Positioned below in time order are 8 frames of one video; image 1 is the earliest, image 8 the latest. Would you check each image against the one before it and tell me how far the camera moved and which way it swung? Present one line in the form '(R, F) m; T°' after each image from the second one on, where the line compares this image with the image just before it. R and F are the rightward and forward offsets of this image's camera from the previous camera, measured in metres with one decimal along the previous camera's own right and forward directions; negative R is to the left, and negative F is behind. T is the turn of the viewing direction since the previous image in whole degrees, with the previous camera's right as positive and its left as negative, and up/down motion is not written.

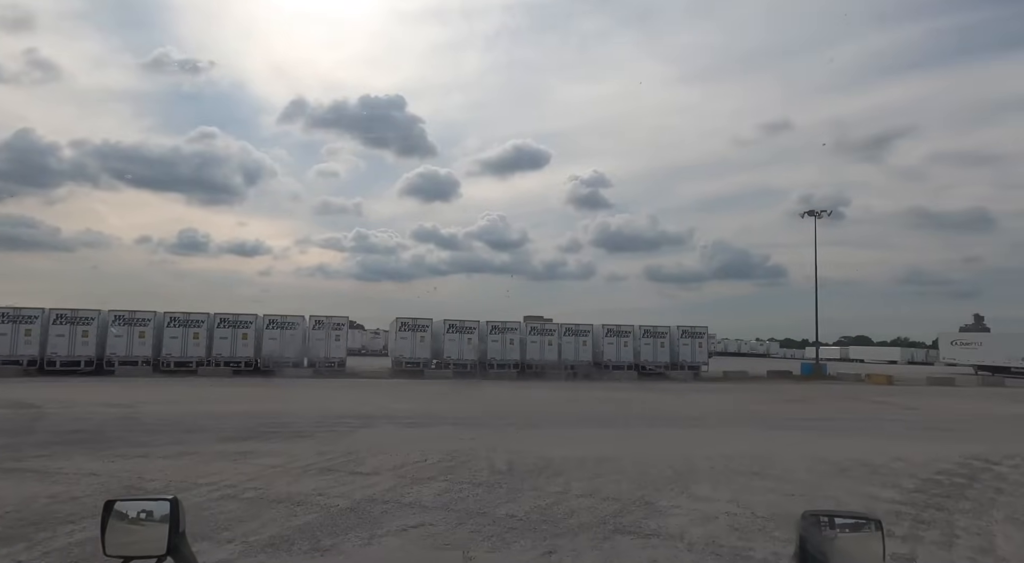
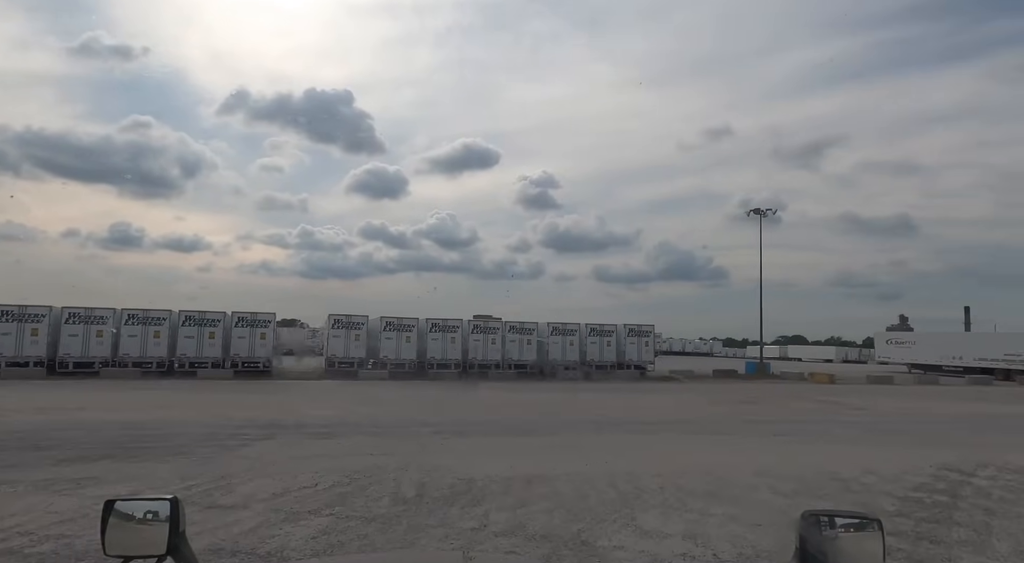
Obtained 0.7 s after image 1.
(+0.5, +1.9) m; +4°
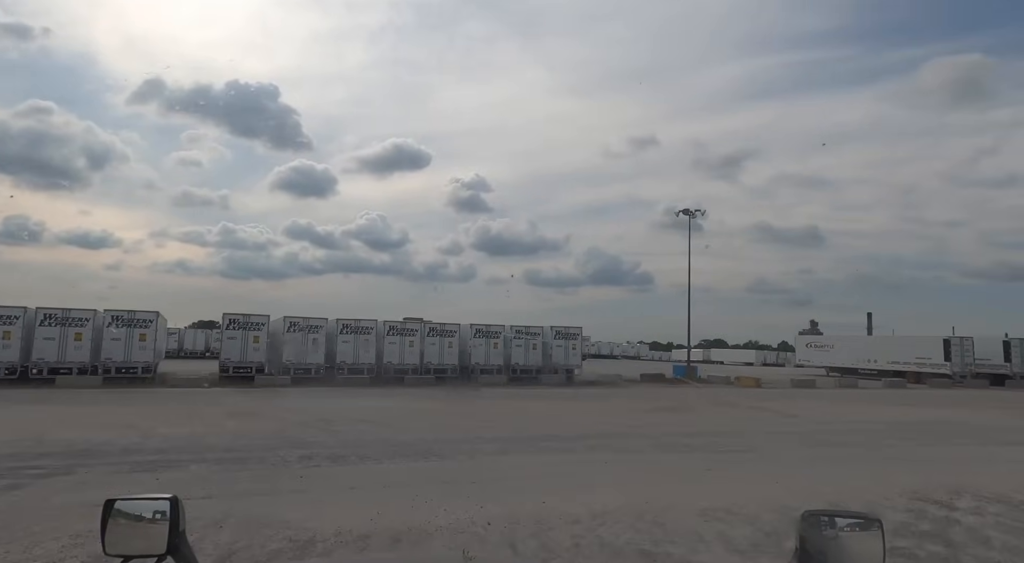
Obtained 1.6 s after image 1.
(+0.7, +2.7) m; +6°
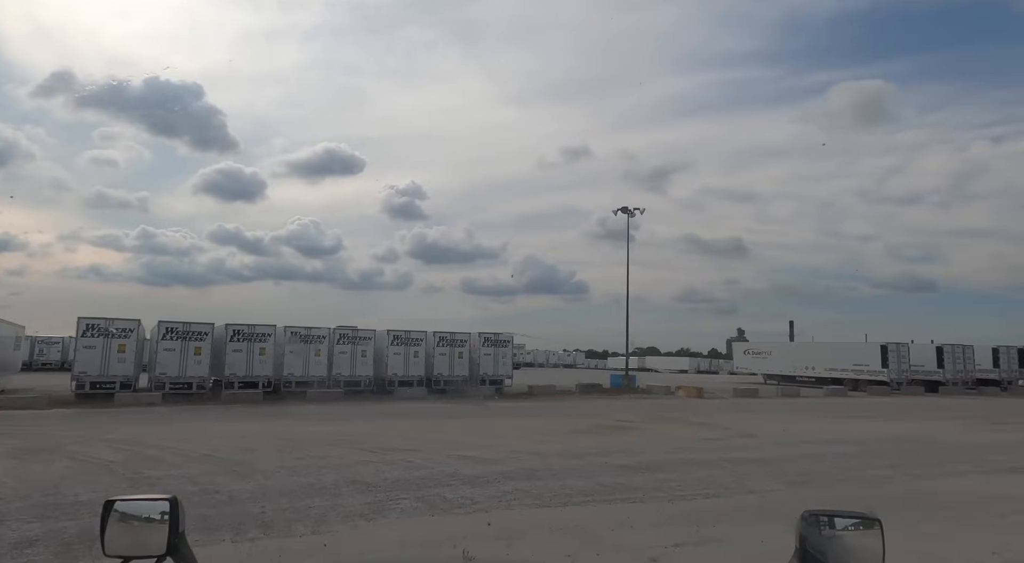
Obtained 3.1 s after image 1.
(+0.8, +4.3) m; +6°
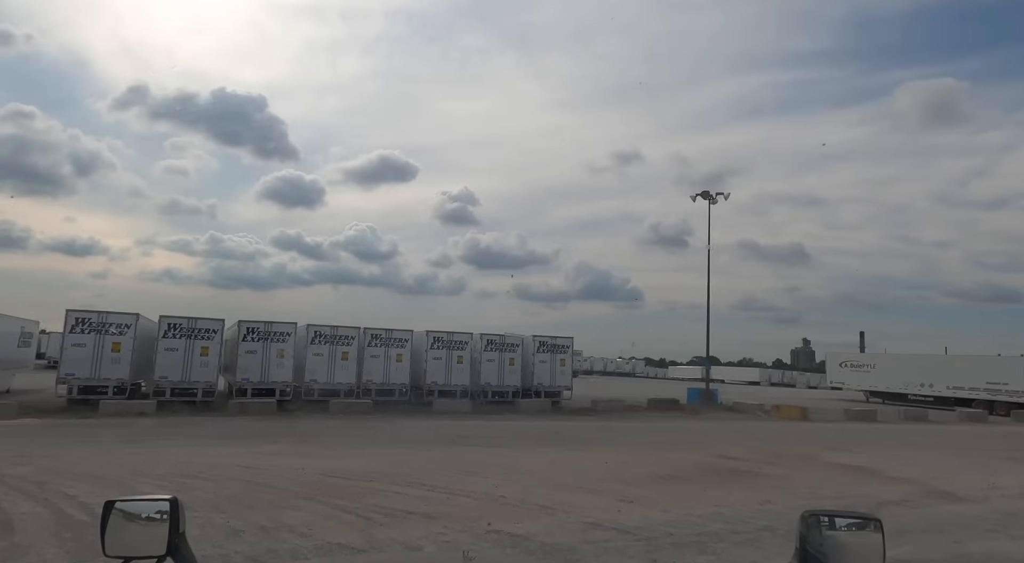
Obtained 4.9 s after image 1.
(-0.4, +6.0) m; -4°
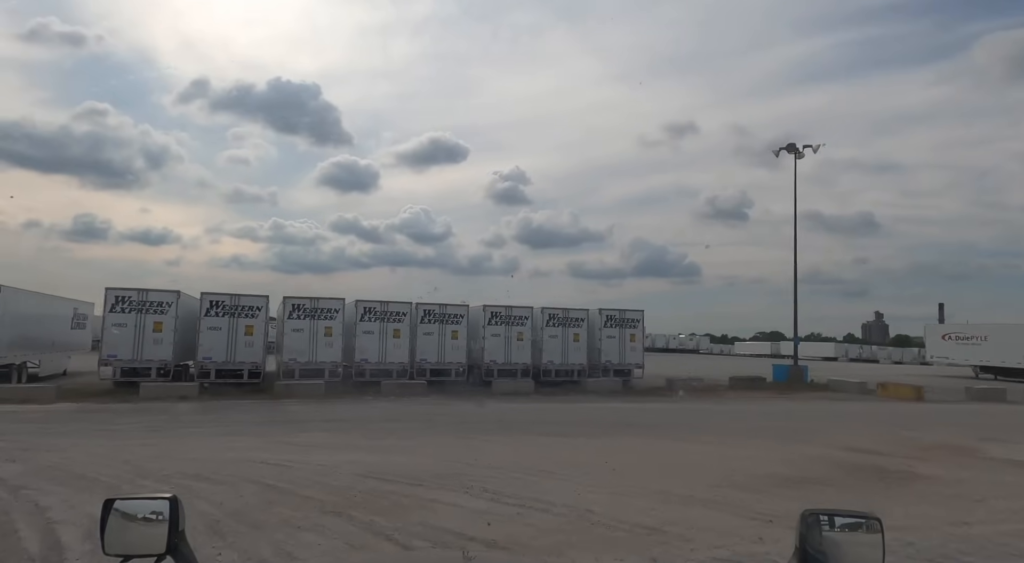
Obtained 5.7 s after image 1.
(-0.4, +2.9) m; -5°
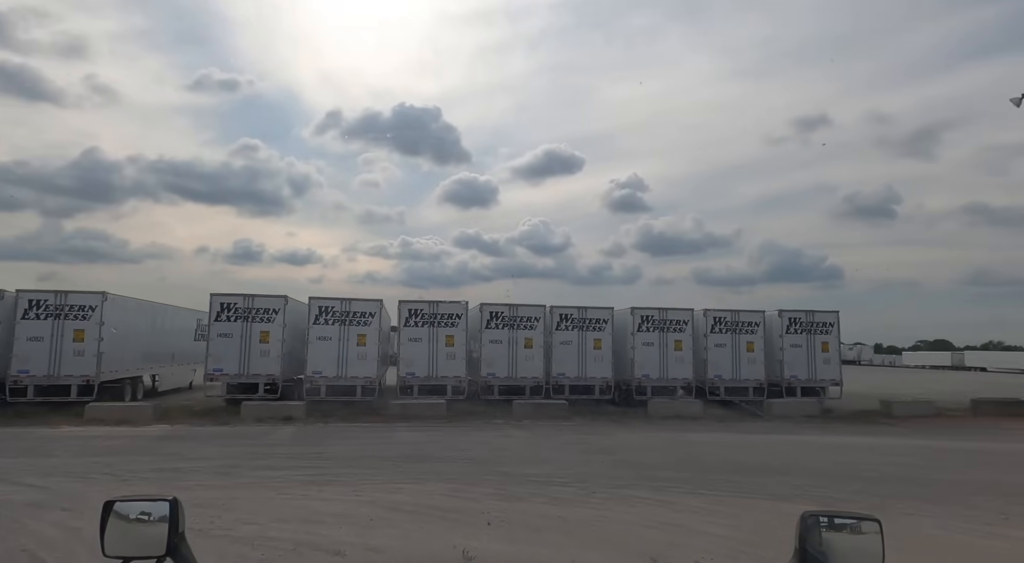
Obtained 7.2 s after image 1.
(-1.2, +5.0) m; -10°
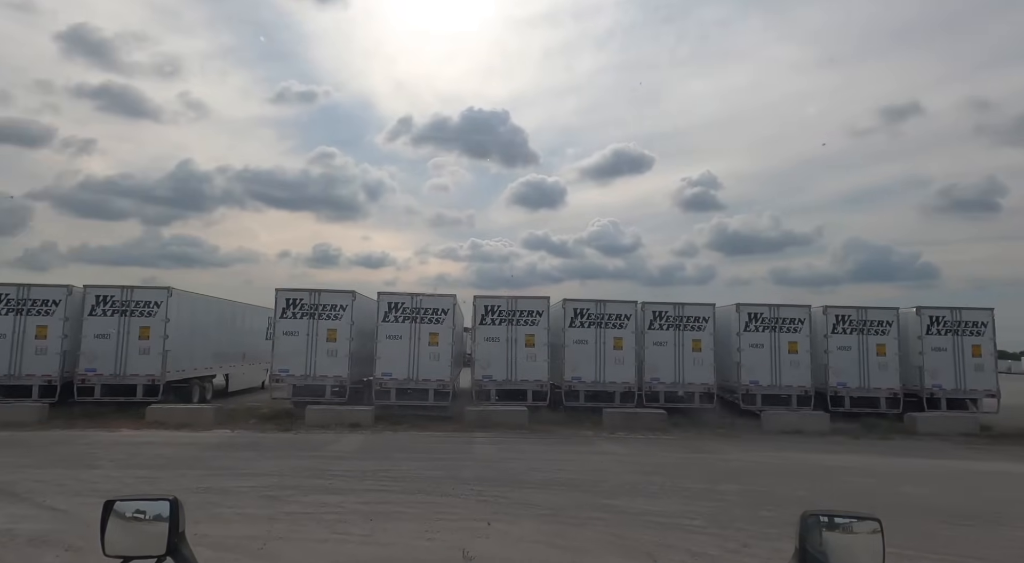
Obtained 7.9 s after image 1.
(-0.6, +2.5) m; -6°
